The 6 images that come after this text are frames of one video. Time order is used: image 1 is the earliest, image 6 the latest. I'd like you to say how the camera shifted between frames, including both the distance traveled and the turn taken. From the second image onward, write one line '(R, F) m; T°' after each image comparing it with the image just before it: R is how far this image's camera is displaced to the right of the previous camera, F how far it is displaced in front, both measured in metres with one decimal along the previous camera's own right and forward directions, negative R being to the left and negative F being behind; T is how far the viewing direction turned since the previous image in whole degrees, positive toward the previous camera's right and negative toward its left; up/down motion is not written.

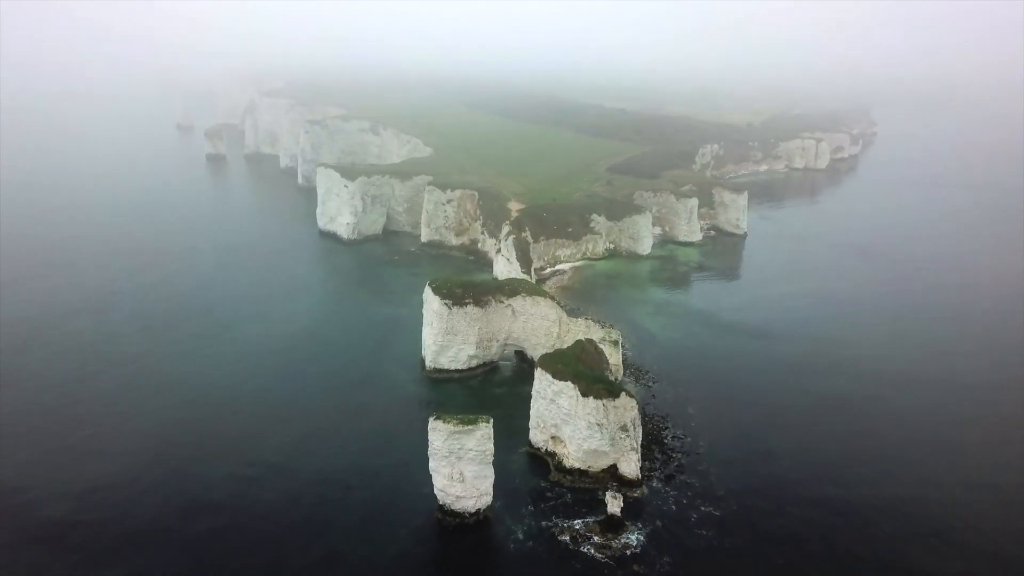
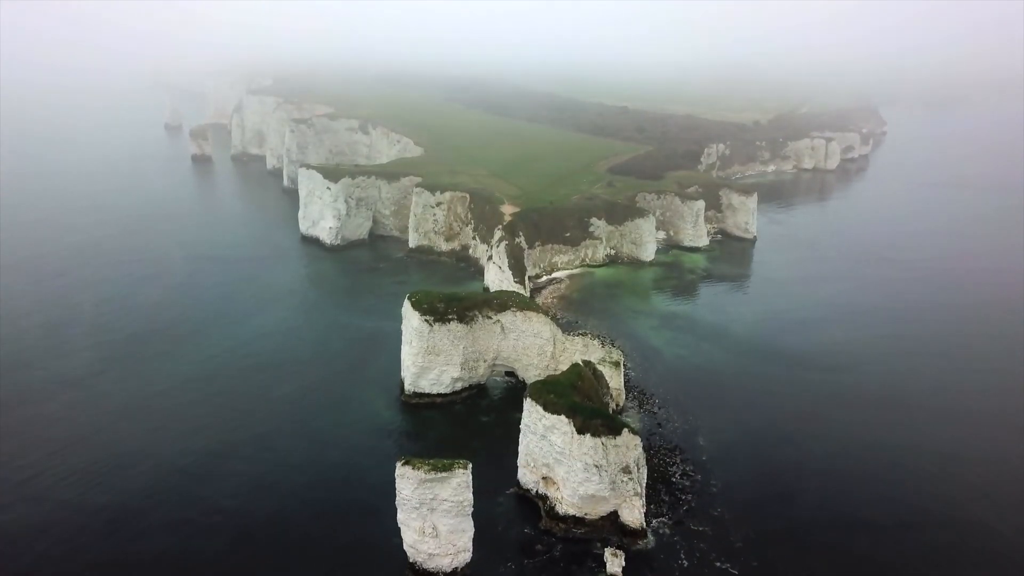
(+0.6, +3.5) m; 0°
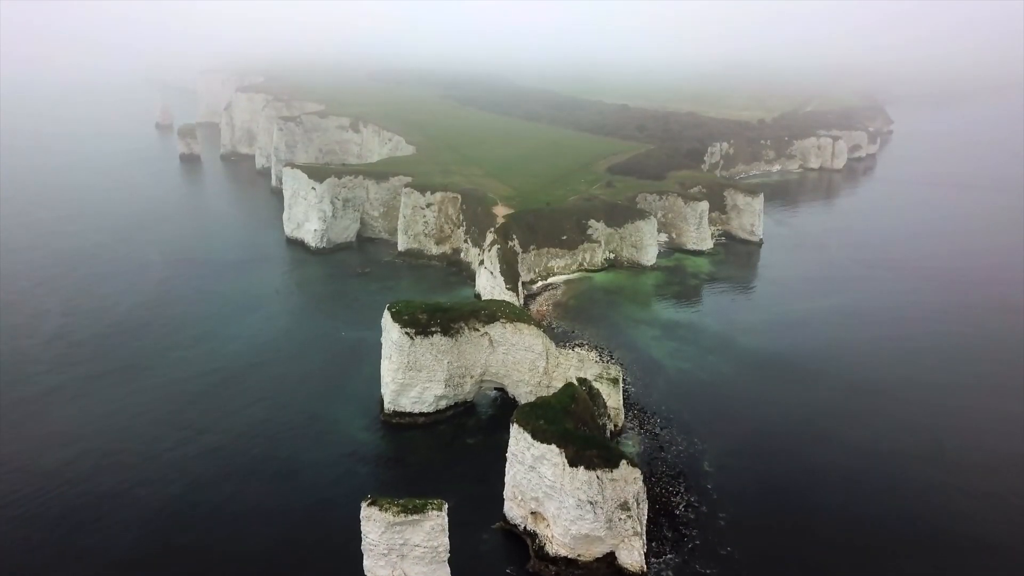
(+0.5, +2.4) m; 0°
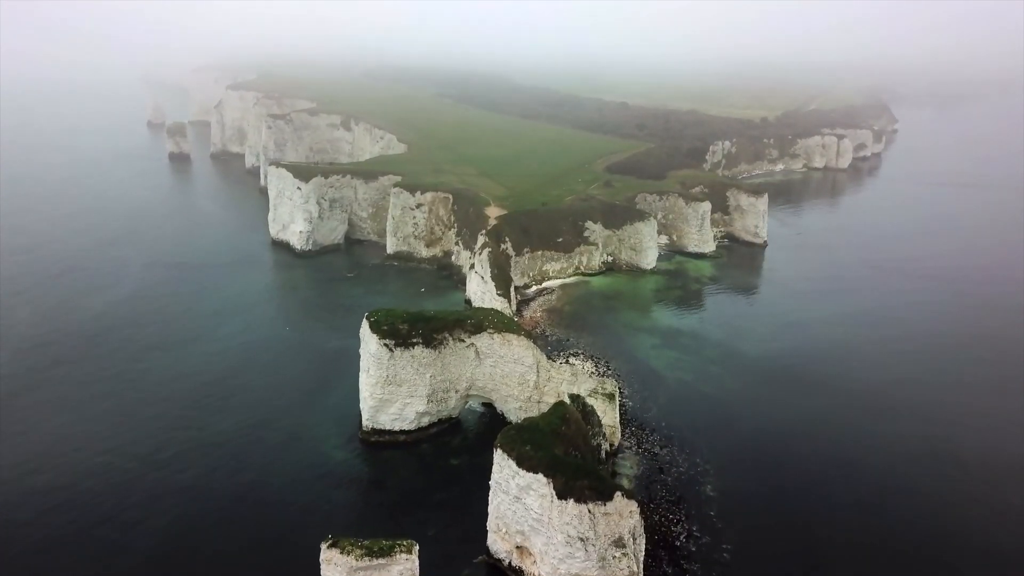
(+0.5, +2.0) m; 0°
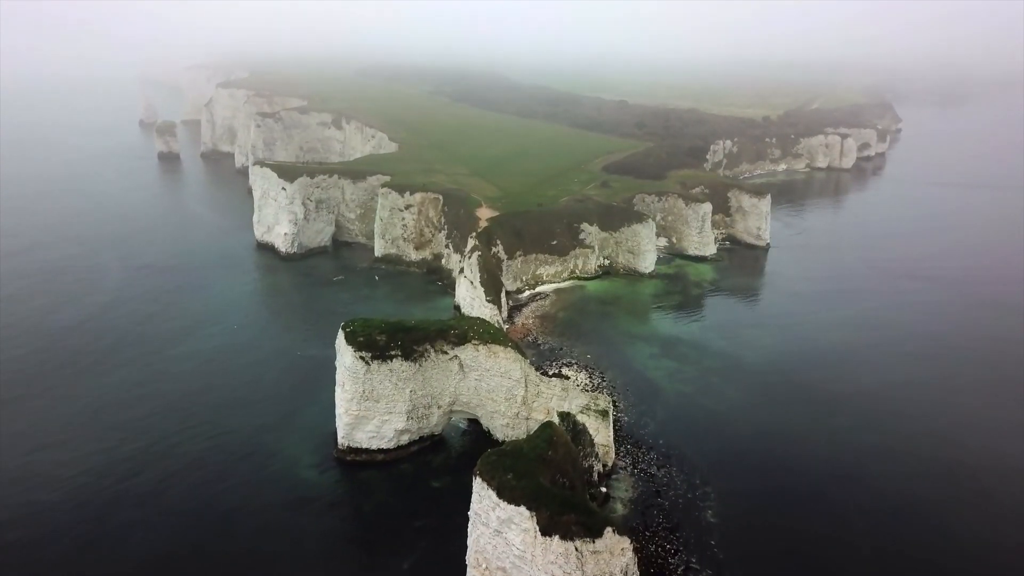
(+0.5, +1.7) m; 0°
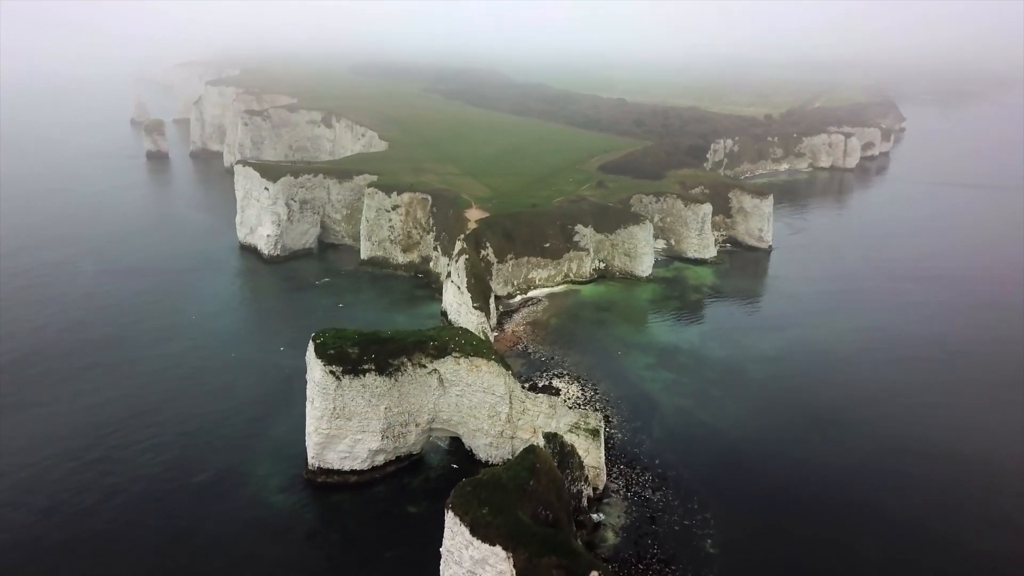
(+0.6, +1.8) m; 0°
